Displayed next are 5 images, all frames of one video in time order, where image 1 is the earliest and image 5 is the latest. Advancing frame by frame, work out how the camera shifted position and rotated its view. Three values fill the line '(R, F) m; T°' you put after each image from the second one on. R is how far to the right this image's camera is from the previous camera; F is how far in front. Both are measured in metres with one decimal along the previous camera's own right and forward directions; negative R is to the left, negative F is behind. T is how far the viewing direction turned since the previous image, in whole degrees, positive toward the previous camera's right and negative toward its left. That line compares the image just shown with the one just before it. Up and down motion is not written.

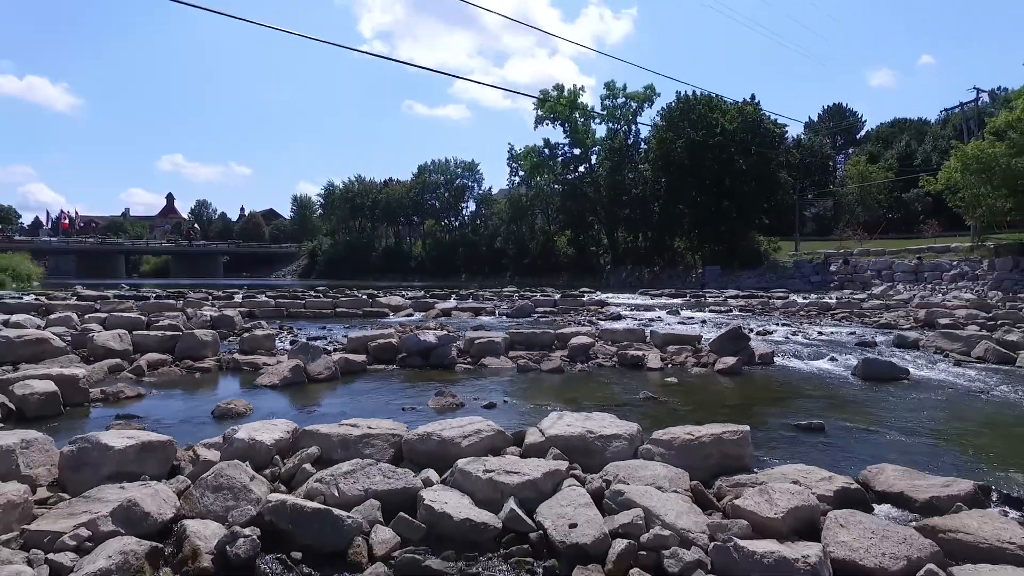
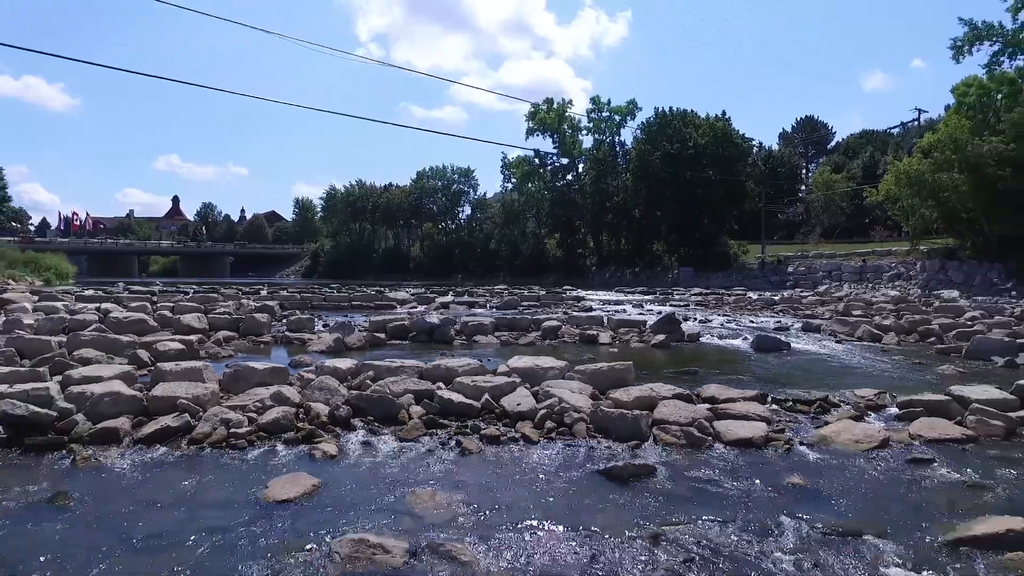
(+0.3, -4.0) m; 0°
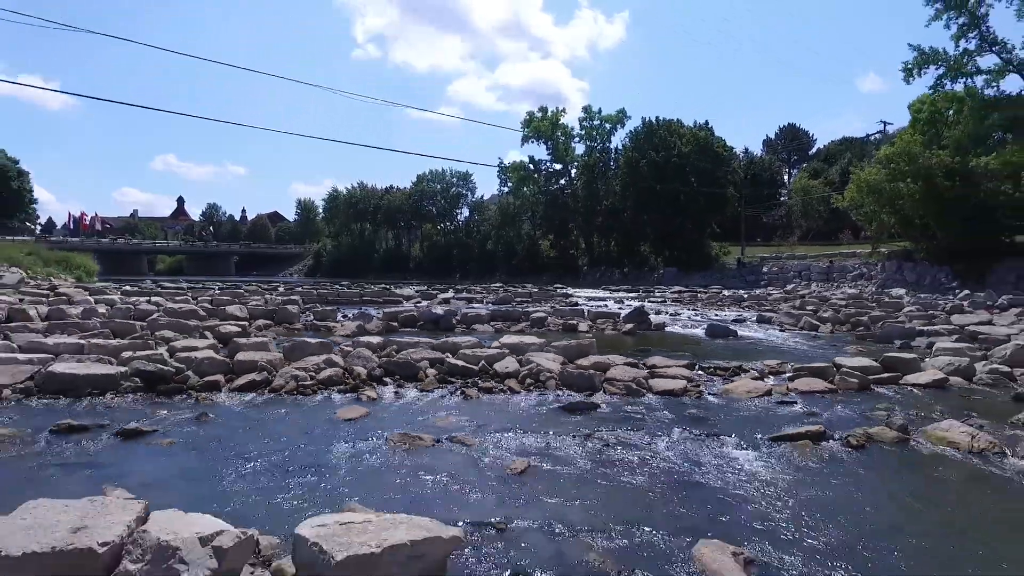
(+0.1, -3.0) m; 0°
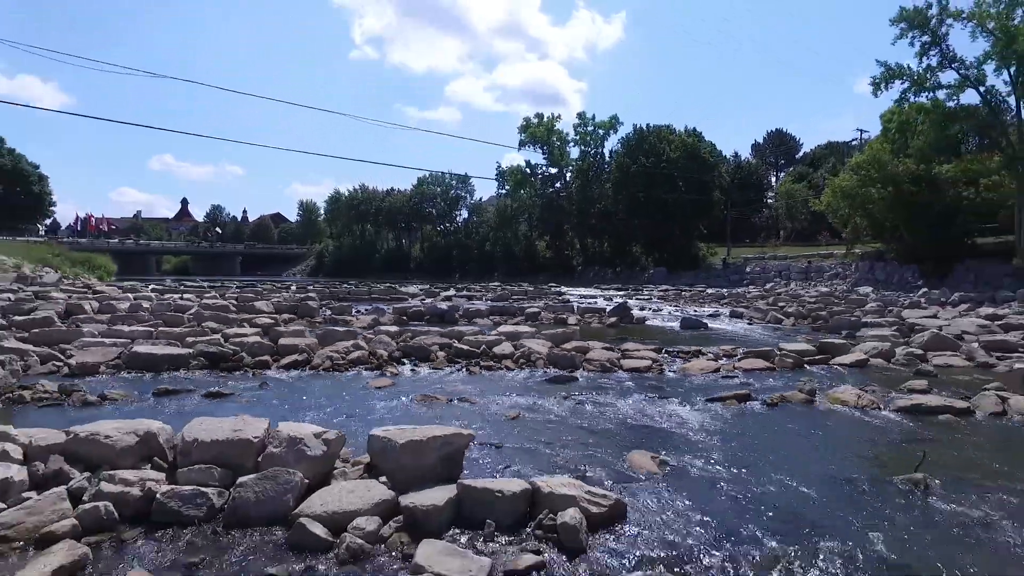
(0.0, -2.4) m; 0°
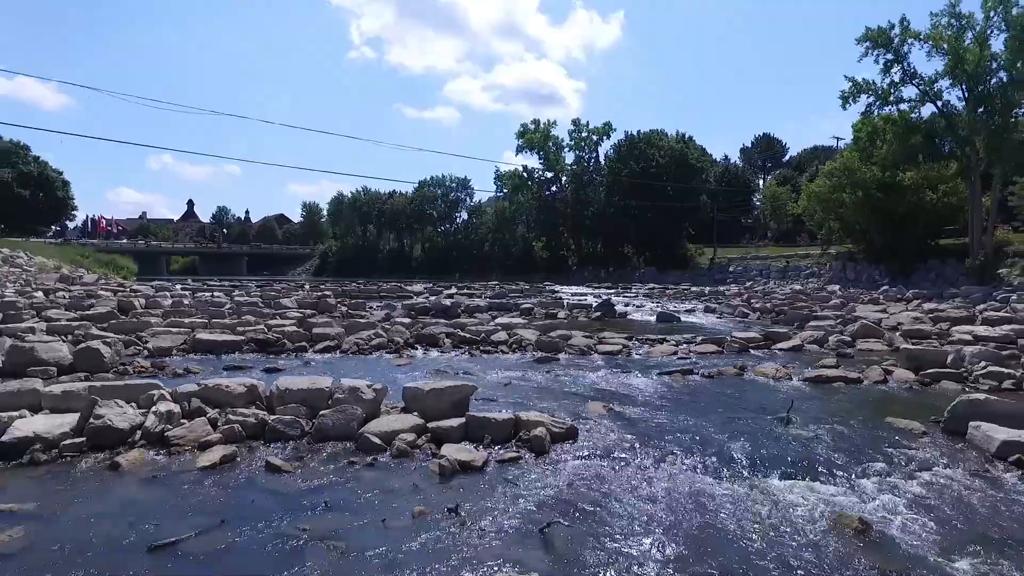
(+0.1, -2.8) m; 0°
